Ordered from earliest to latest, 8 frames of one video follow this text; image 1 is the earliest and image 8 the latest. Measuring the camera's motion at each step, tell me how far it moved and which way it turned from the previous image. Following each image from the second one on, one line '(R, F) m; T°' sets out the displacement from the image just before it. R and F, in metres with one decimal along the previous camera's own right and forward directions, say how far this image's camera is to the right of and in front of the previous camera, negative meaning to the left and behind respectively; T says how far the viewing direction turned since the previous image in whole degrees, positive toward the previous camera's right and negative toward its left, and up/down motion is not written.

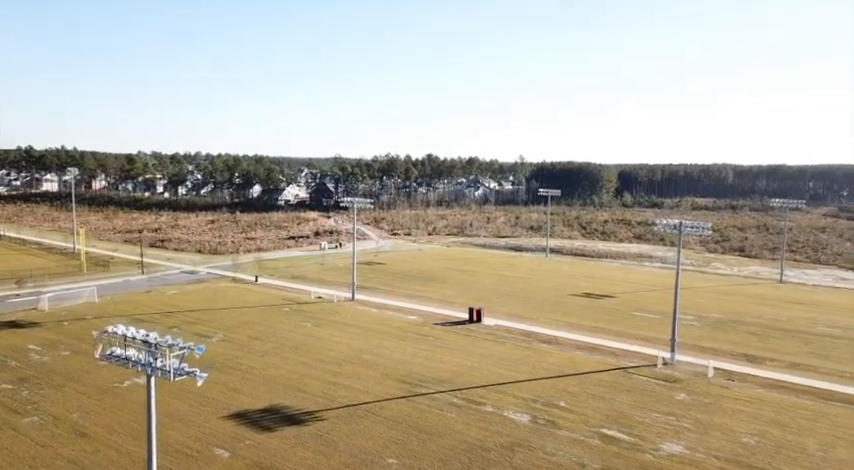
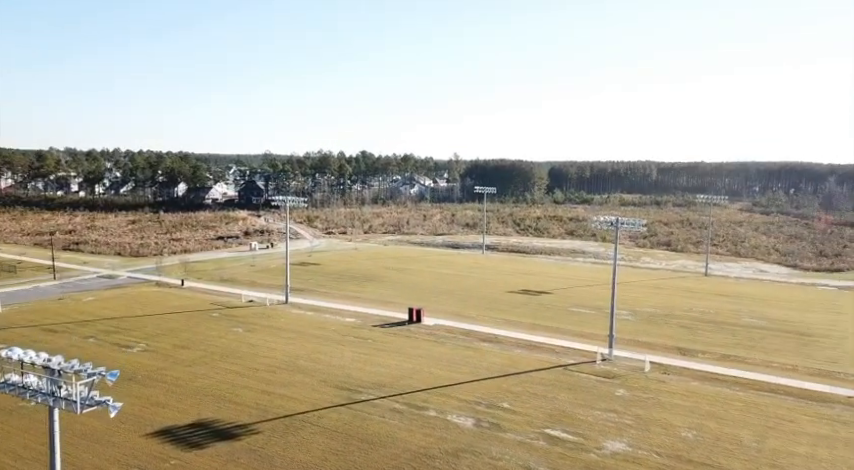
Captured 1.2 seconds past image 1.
(-0.2, +0.8) m; +6°
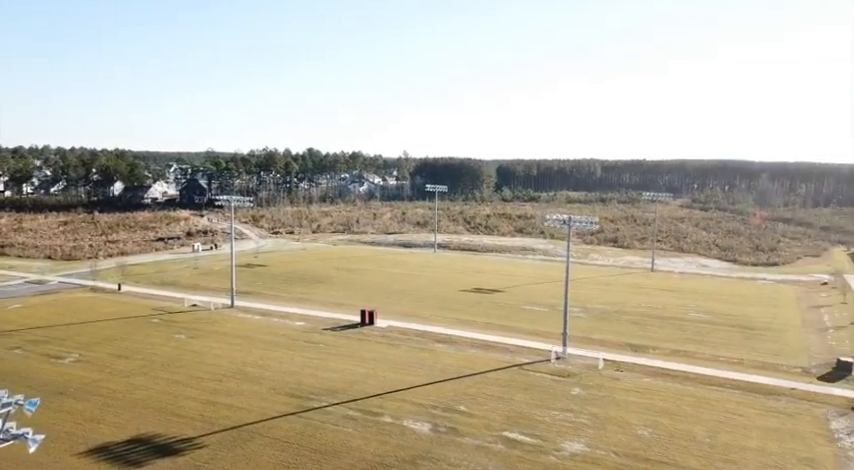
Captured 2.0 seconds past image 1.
(-0.2, +0.7) m; +5°
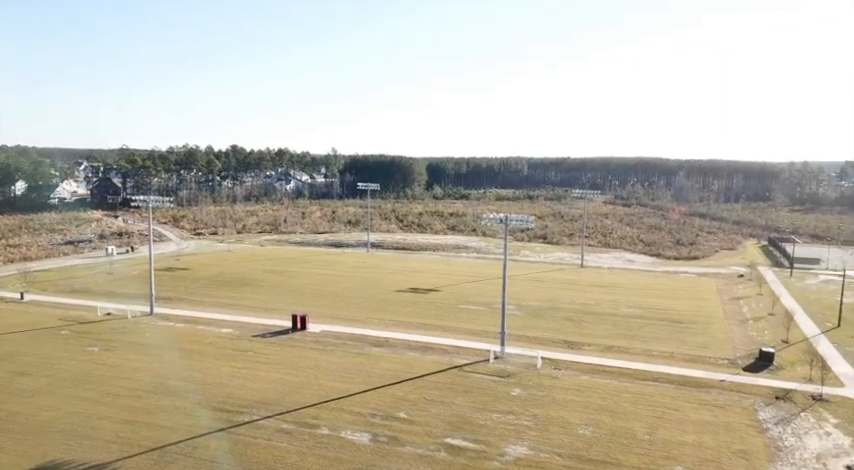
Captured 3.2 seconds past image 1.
(-0.3, +0.9) m; +6°
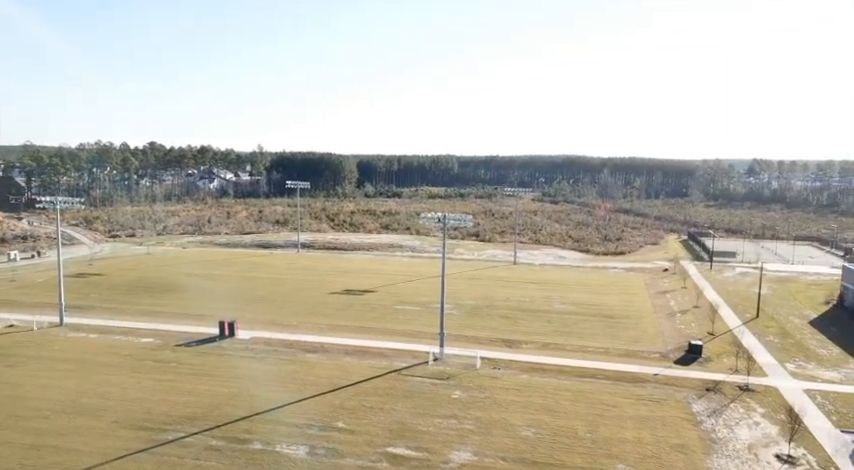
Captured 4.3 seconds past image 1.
(-0.3, +0.9) m; +6°
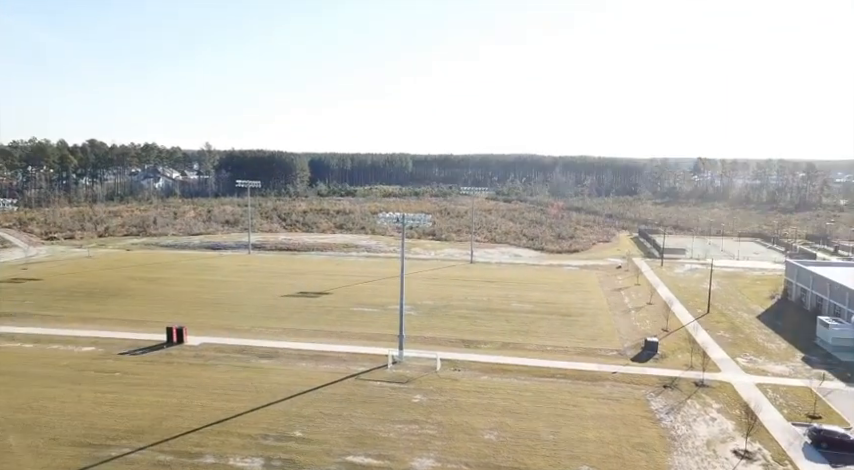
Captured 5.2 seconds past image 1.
(-0.2, +0.6) m; +4°
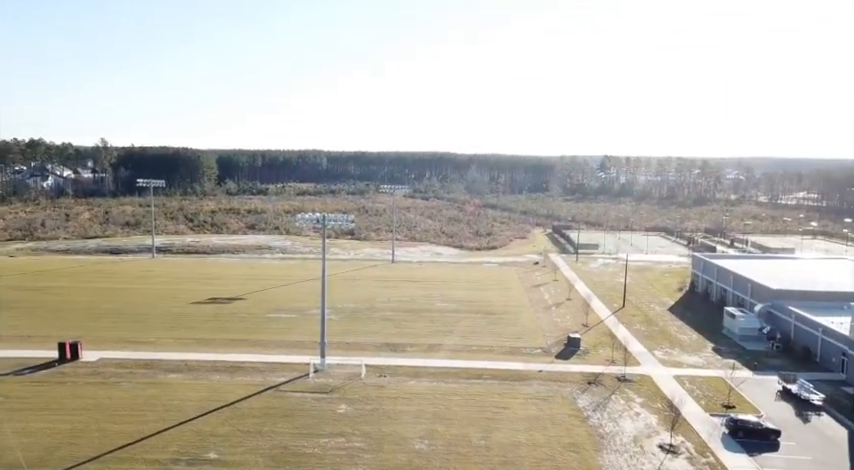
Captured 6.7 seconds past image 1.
(-0.3, +1.1) m; +7°
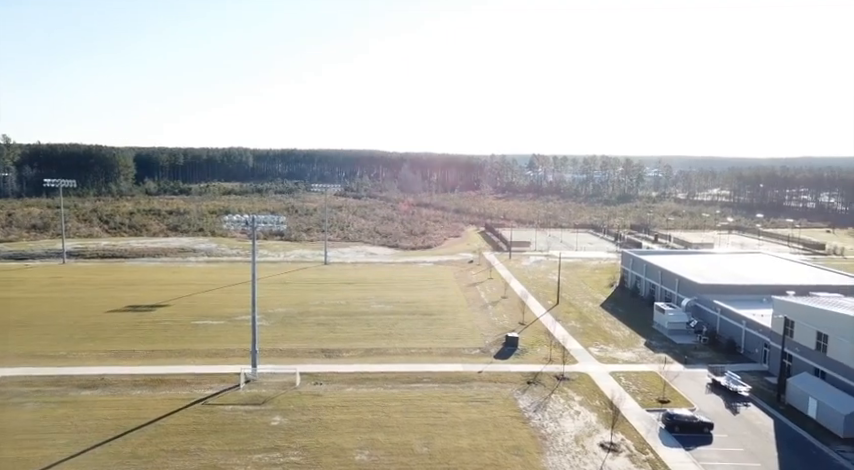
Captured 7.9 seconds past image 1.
(-0.2, +0.9) m; +6°
